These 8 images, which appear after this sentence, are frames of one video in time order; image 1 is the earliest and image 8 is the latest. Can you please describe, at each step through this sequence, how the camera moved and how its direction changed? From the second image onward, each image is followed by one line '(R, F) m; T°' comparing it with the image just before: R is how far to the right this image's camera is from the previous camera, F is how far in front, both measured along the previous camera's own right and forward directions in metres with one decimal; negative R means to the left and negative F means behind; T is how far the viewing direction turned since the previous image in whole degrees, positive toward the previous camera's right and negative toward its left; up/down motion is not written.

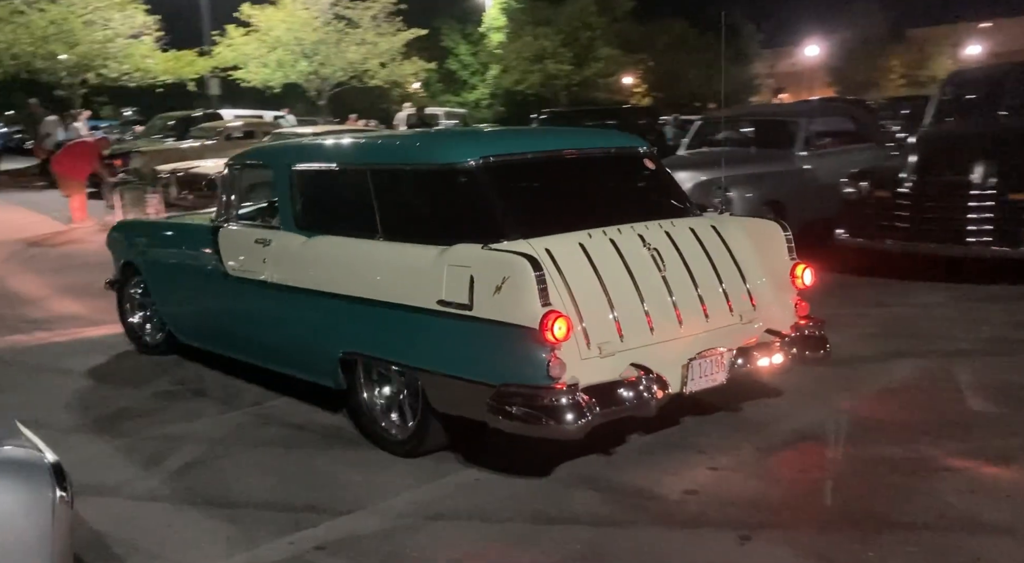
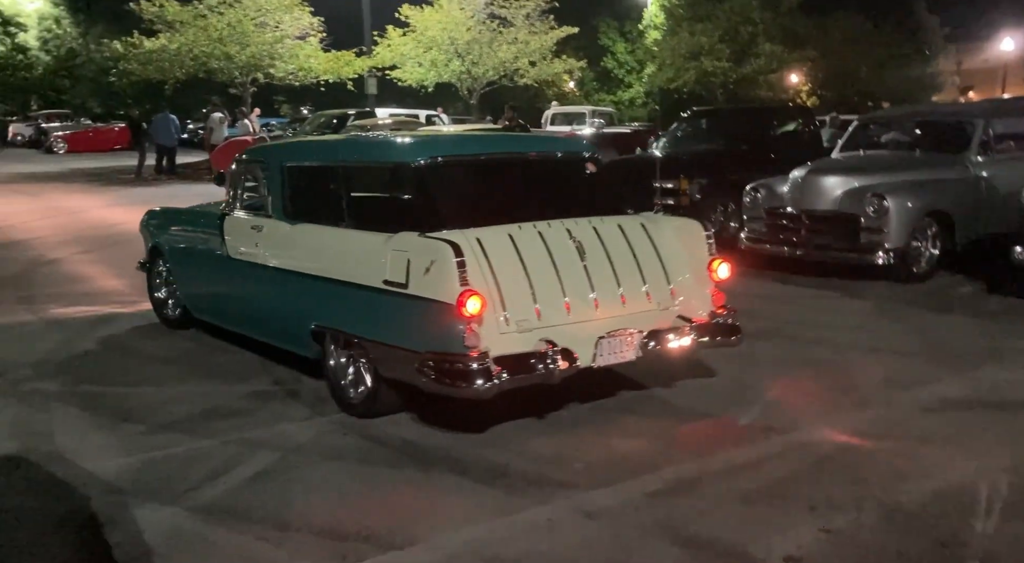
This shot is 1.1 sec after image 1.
(+0.3, +0.5) m; -10°
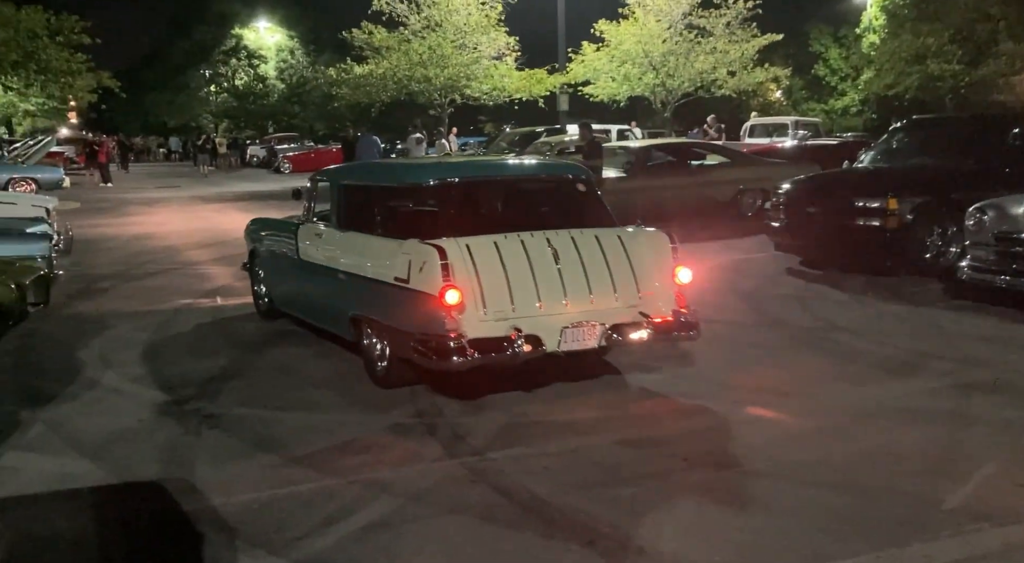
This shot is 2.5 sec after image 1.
(+0.3, +0.6) m; -13°
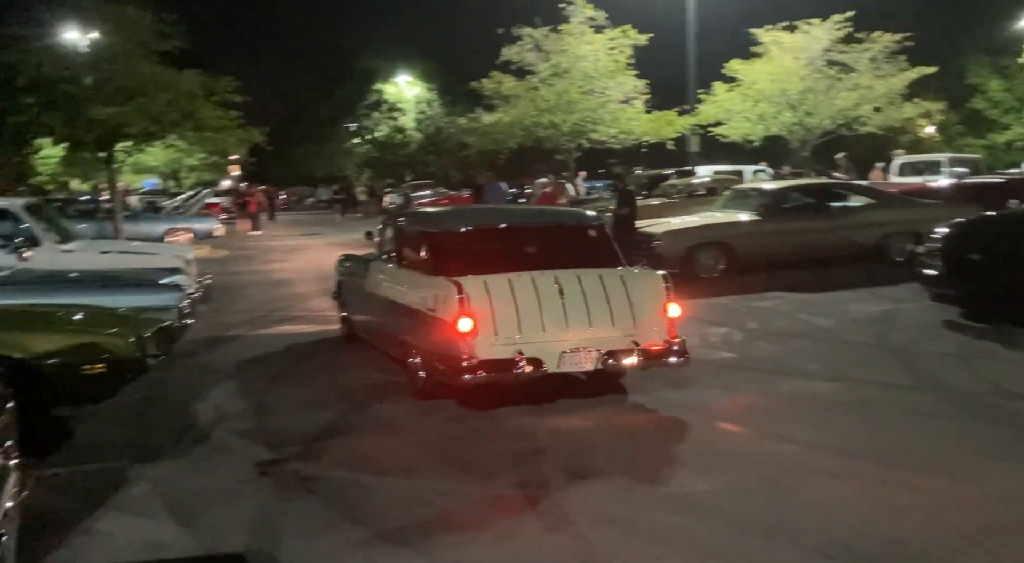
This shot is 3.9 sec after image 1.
(+0.1, +0.5) m; -9°
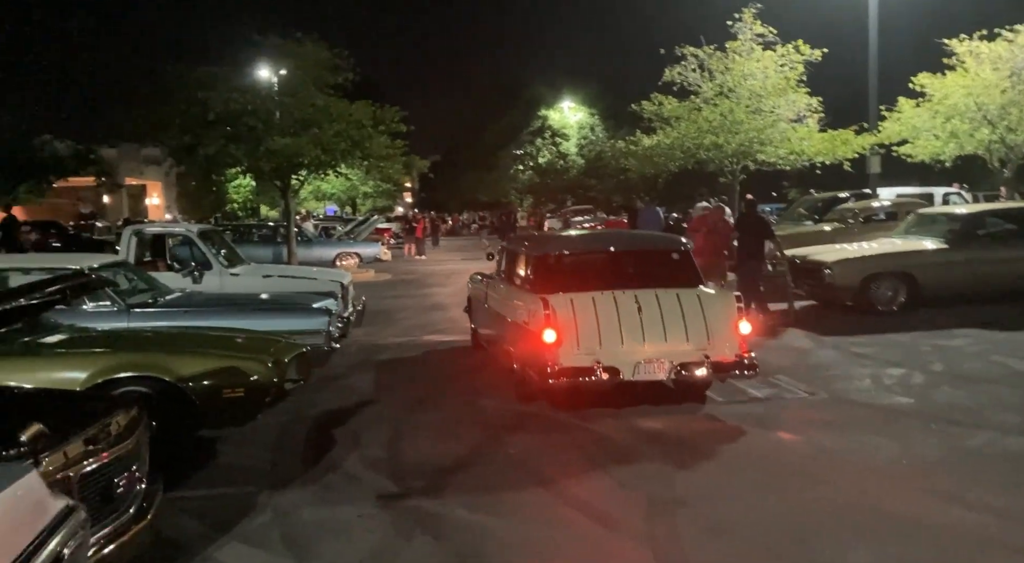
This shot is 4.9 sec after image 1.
(+0.2, +0.5) m; -11°
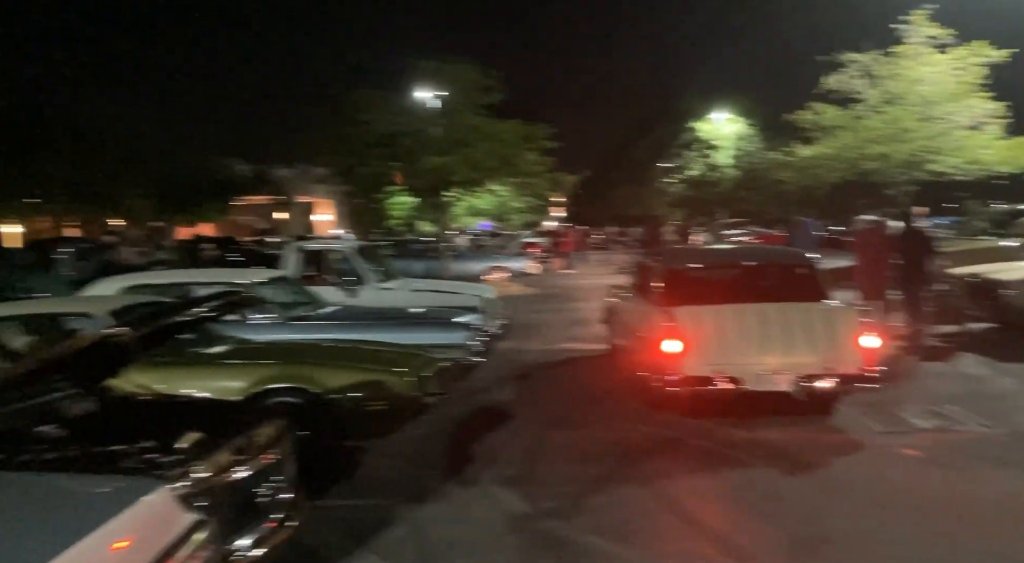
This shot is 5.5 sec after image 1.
(+0.1, +0.1) m; -10°
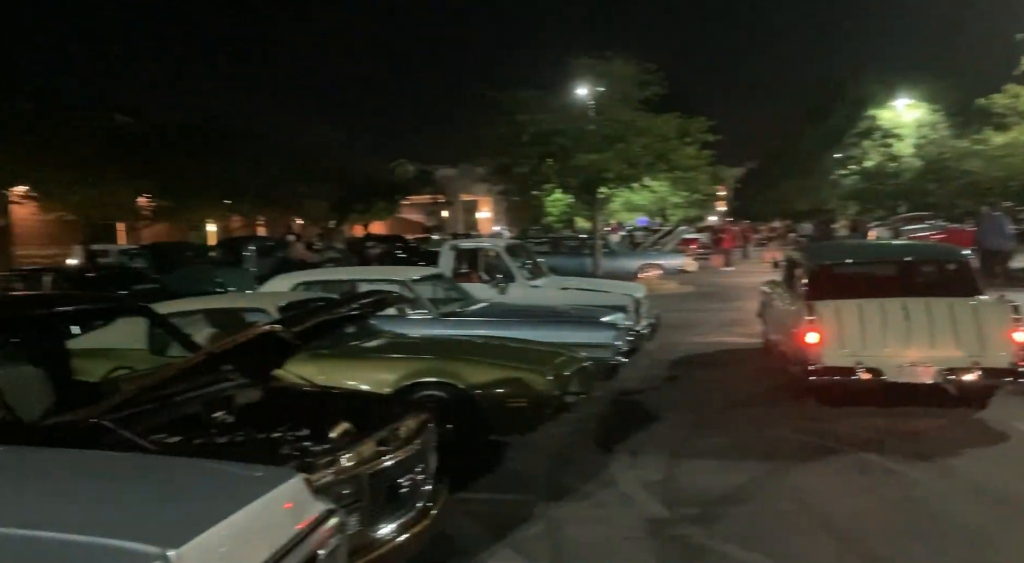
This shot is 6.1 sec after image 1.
(+0.2, 0.0) m; -11°
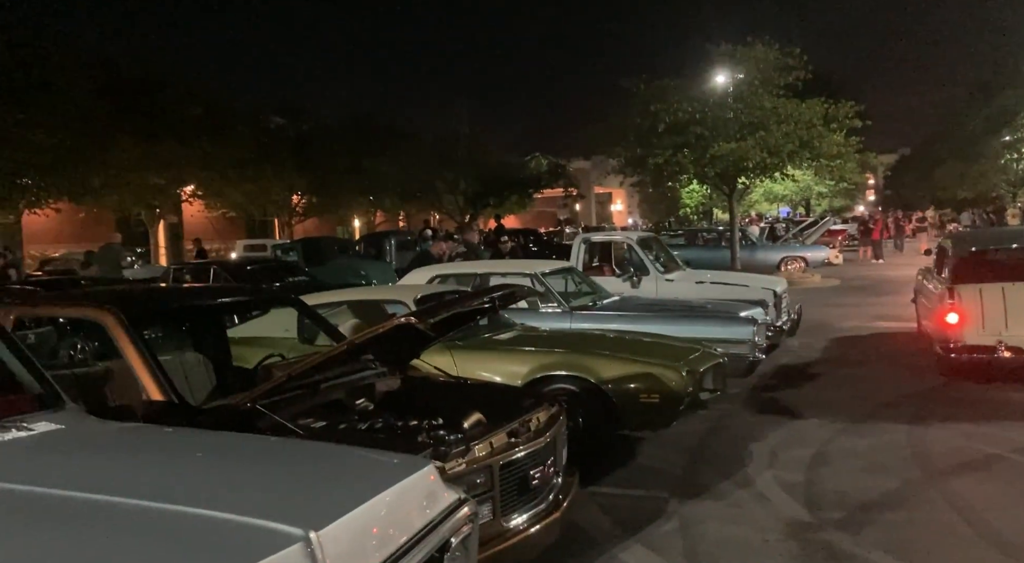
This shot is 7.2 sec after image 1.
(0.0, 0.0) m; -9°
